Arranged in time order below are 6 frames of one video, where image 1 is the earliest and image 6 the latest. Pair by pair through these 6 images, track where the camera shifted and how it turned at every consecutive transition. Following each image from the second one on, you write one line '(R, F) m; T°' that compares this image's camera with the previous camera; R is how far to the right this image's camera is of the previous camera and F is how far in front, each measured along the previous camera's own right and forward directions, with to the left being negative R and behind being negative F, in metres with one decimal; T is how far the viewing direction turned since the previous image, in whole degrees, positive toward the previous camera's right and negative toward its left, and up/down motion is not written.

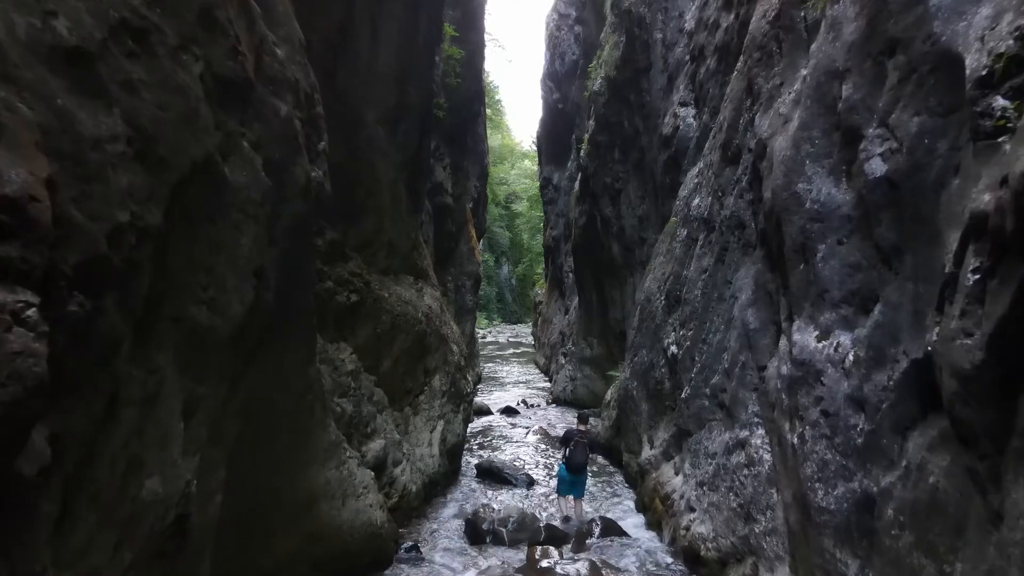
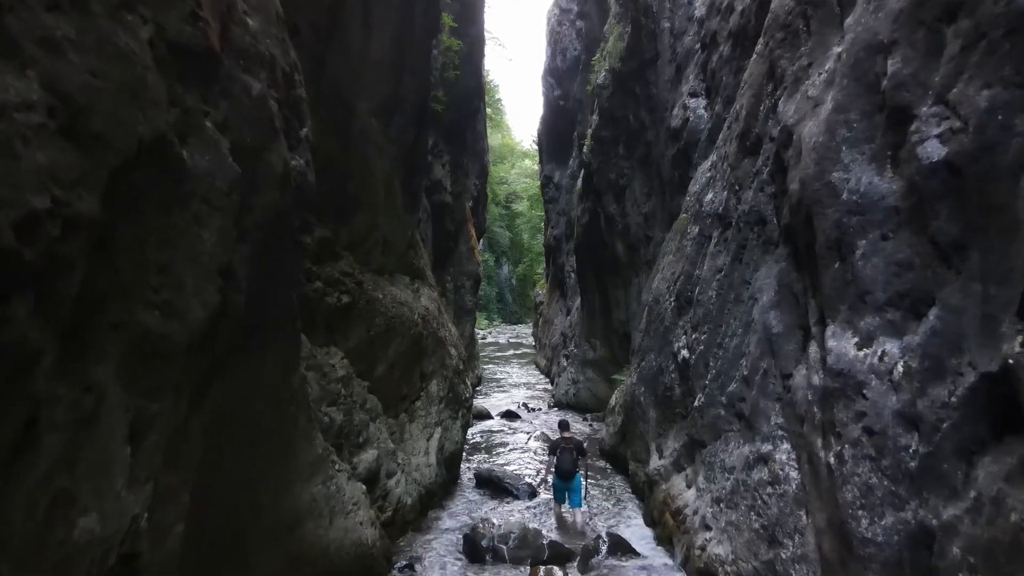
(0.0, +0.5) m; 0°
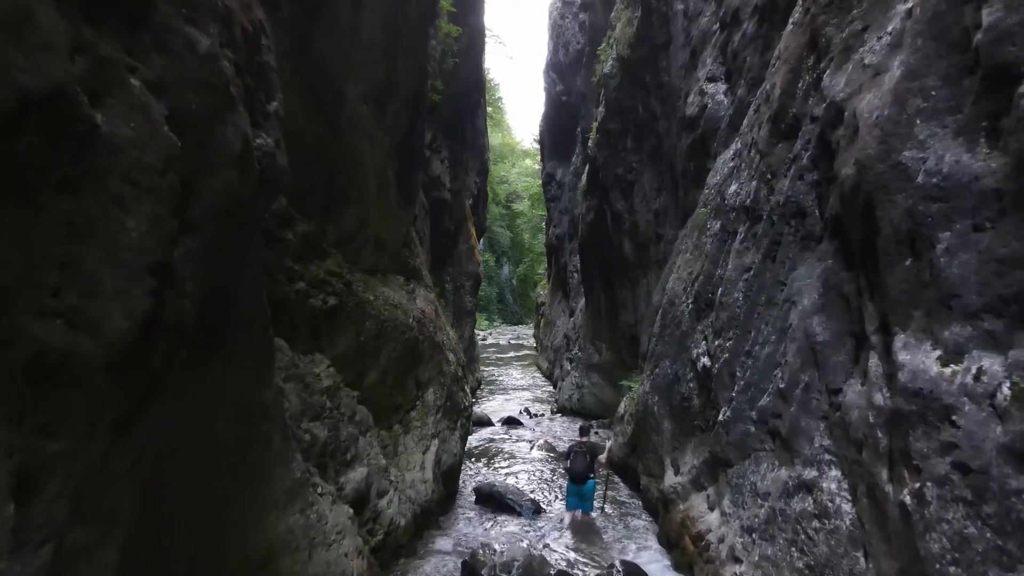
(0.0, +0.8) m; 0°
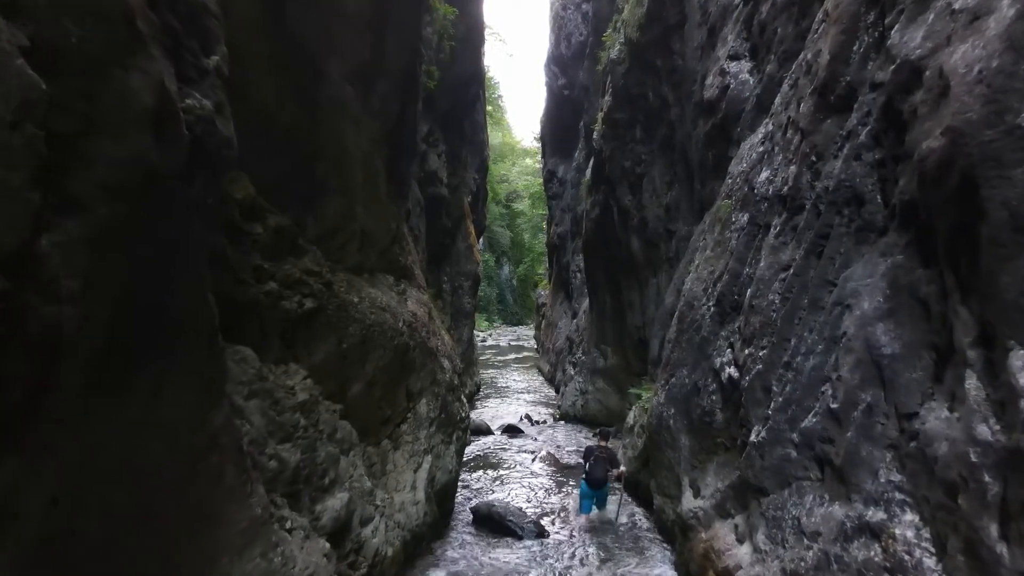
(0.0, +0.9) m; 0°
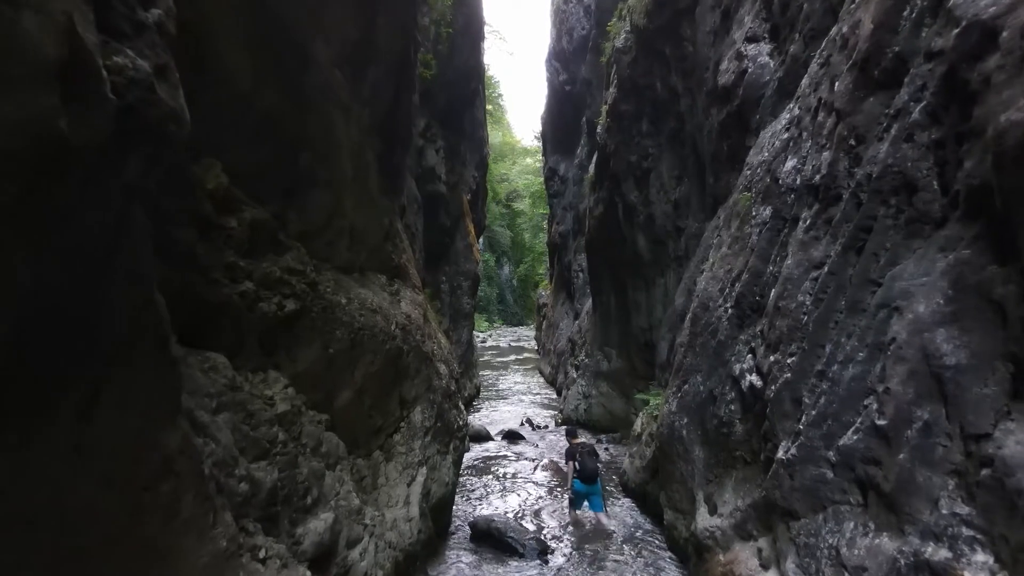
(0.0, +0.6) m; 0°
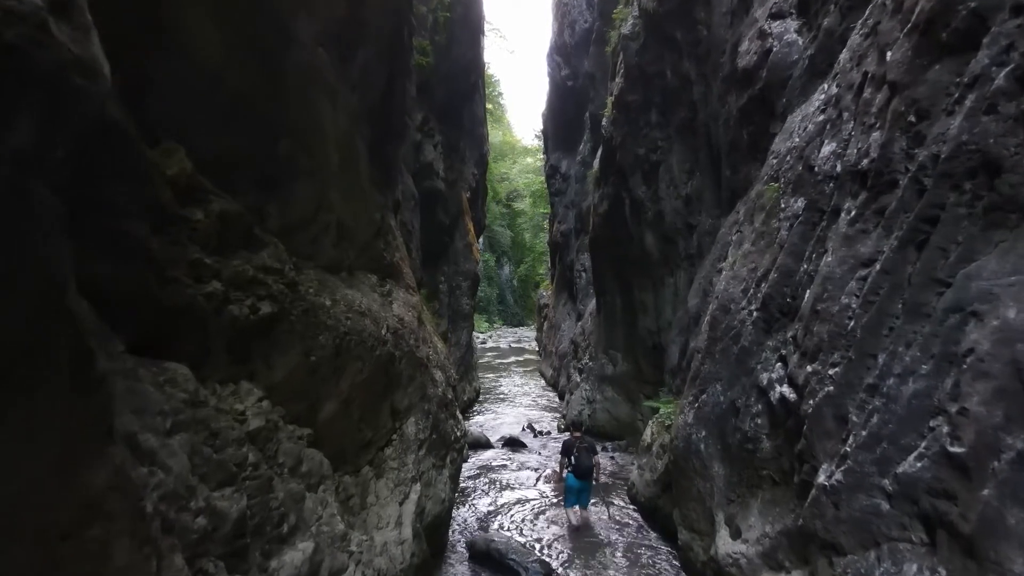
(0.0, +0.7) m; 0°
